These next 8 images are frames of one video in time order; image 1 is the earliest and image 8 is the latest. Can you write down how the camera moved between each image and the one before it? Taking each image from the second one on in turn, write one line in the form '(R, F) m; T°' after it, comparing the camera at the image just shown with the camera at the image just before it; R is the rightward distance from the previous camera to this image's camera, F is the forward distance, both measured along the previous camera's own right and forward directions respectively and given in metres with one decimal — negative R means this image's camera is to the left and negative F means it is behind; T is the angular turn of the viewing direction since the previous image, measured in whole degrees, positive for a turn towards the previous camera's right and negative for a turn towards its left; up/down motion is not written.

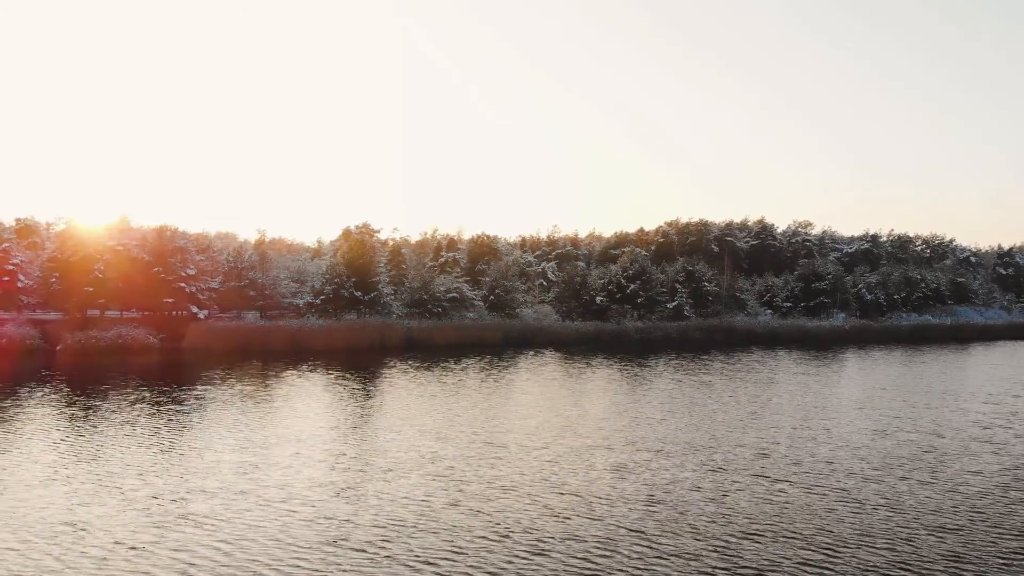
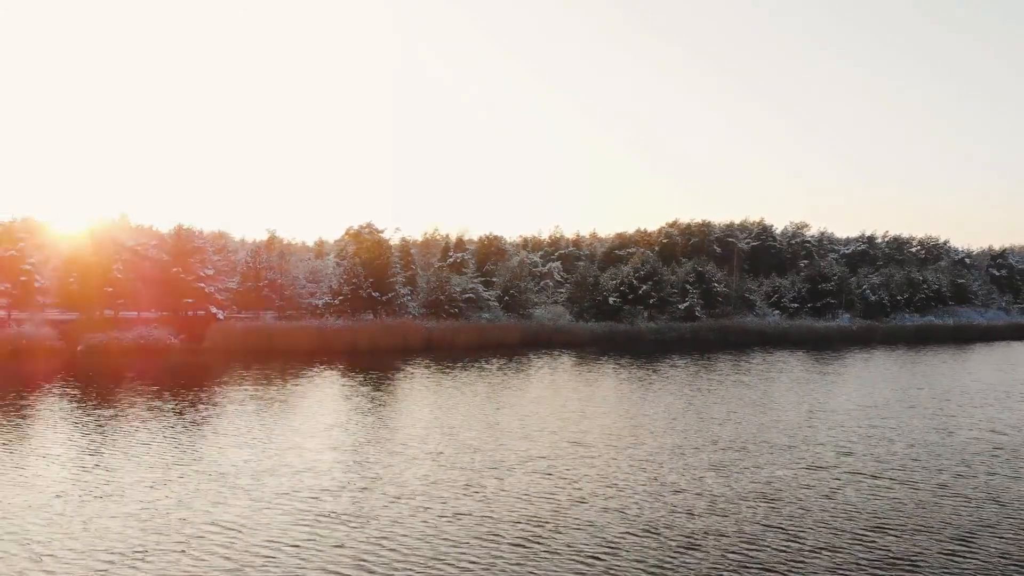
(-4.2, -0.5) m; +1°
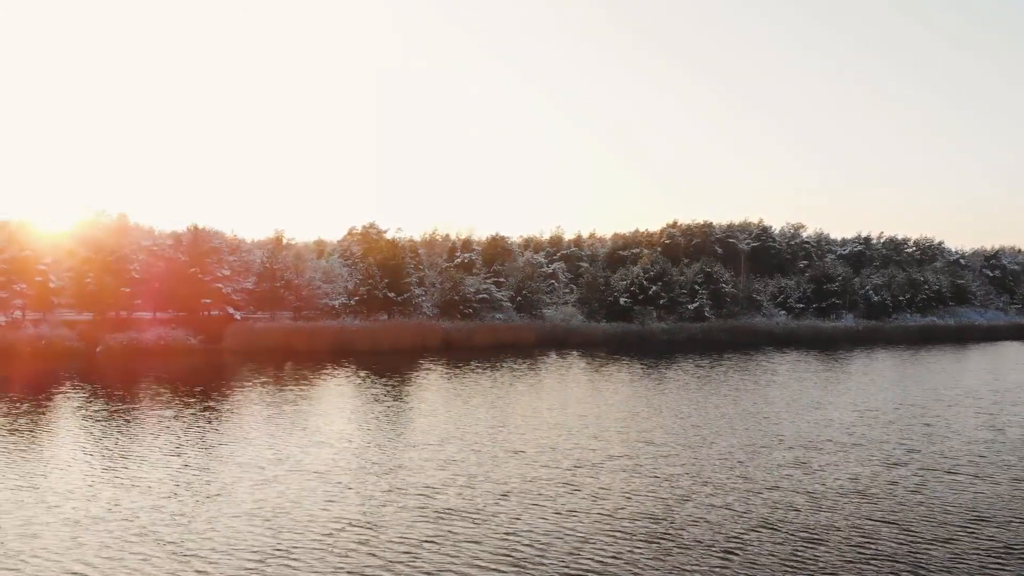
(-3.7, -0.5) m; +1°
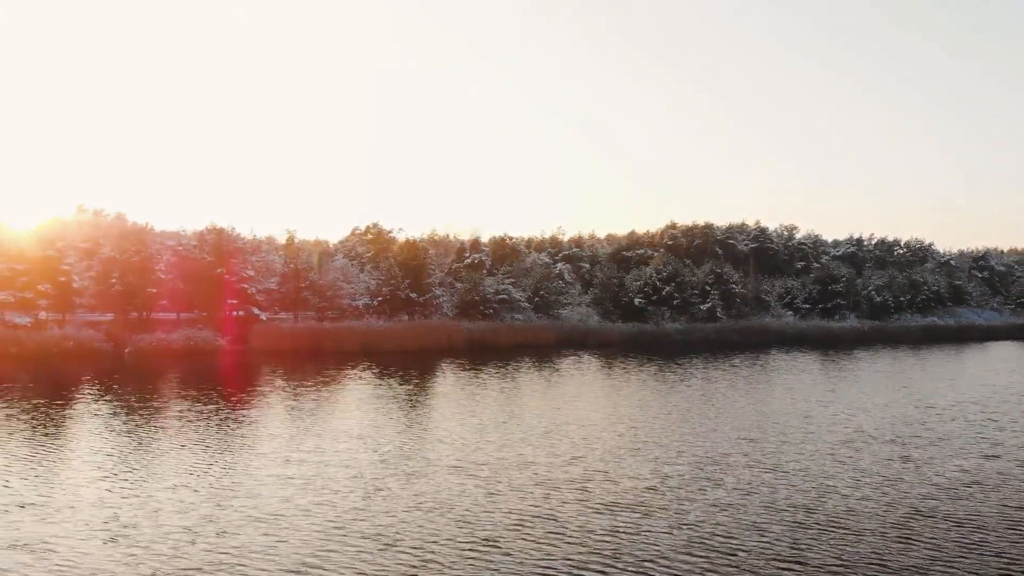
(-5.4, -0.8) m; +2°
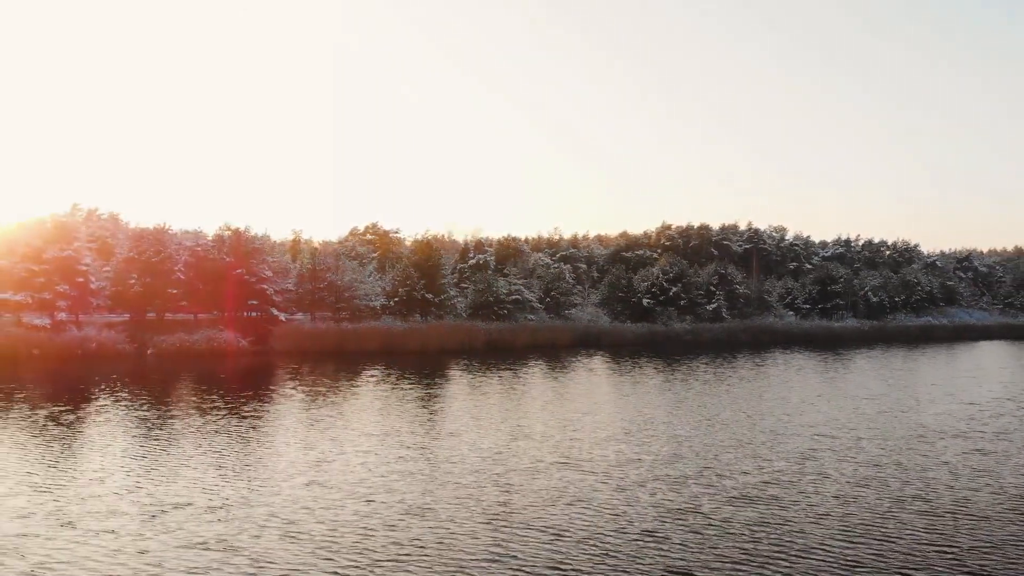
(-5.0, -0.9) m; +2°
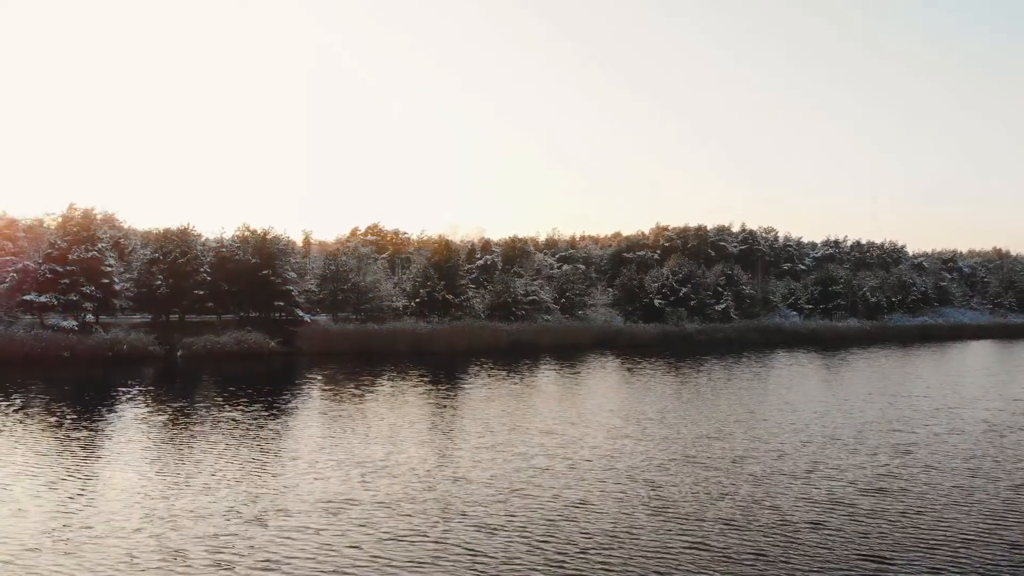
(-5.7, -1.0) m; +2°
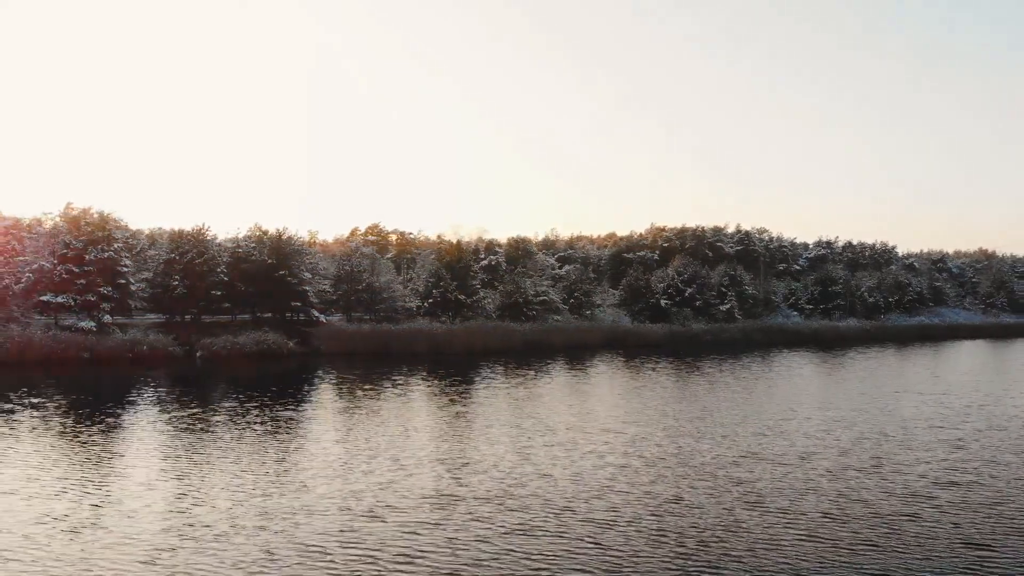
(-3.7, -0.8) m; +1°
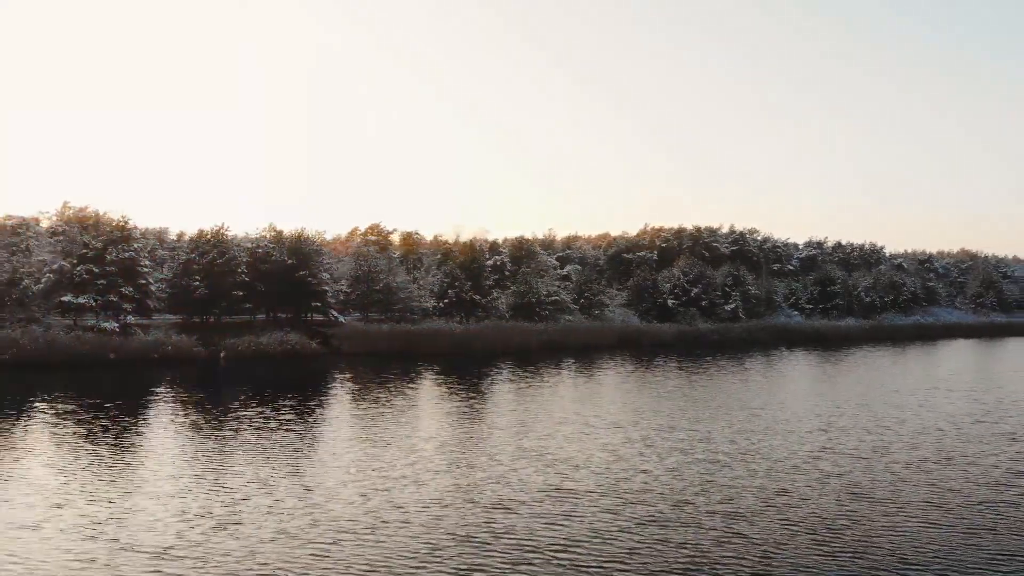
(-4.6, -1.0) m; +2°
